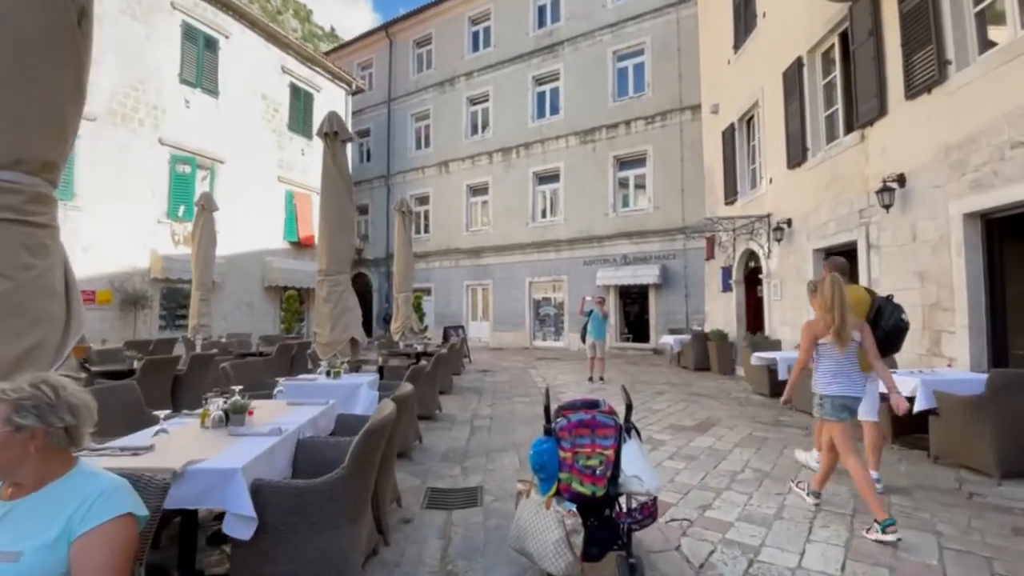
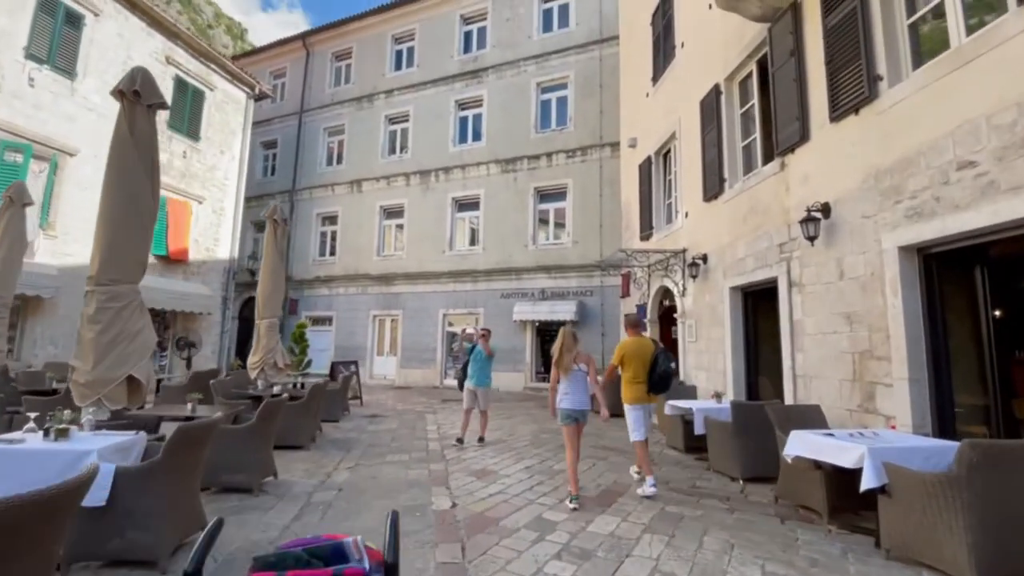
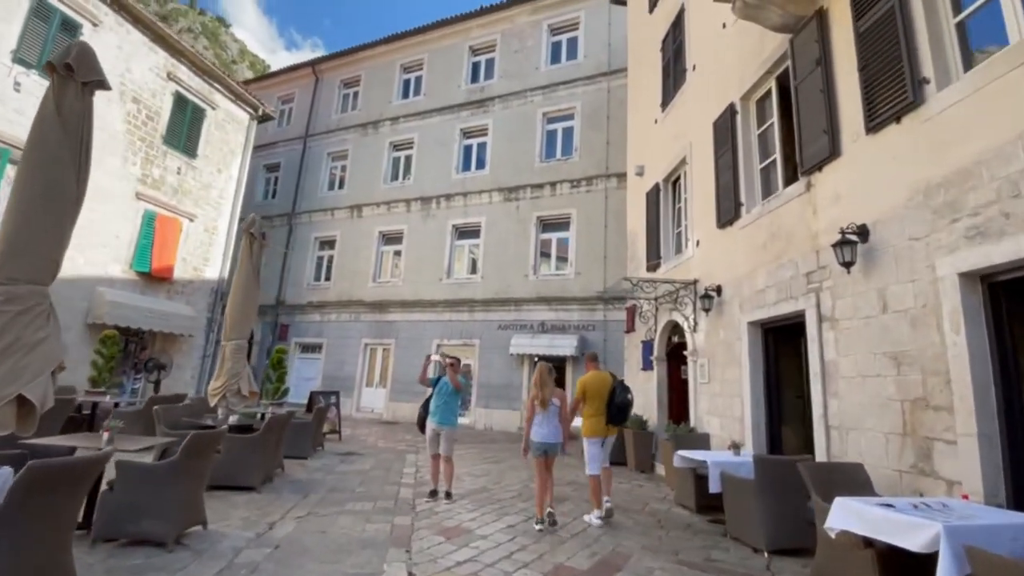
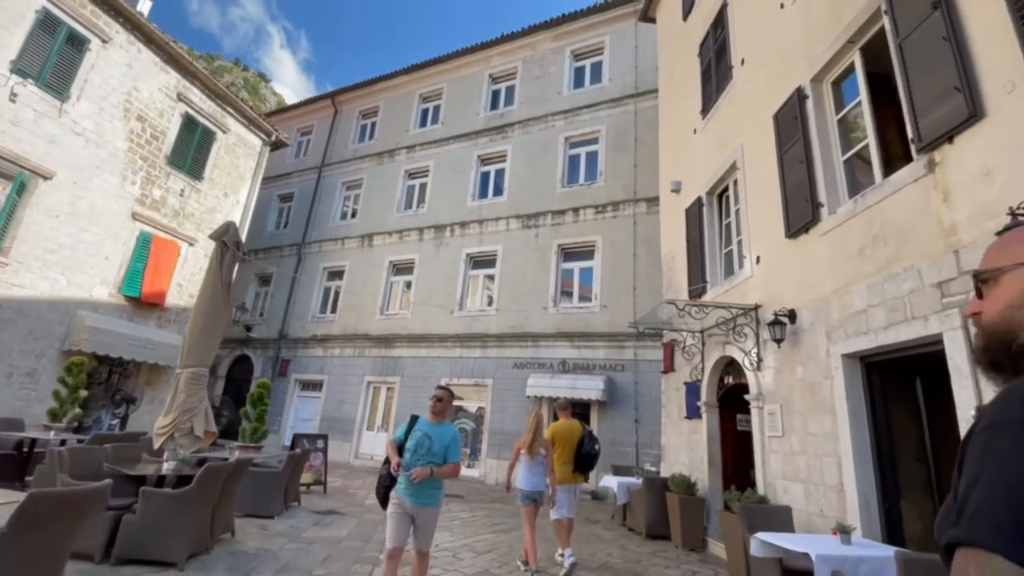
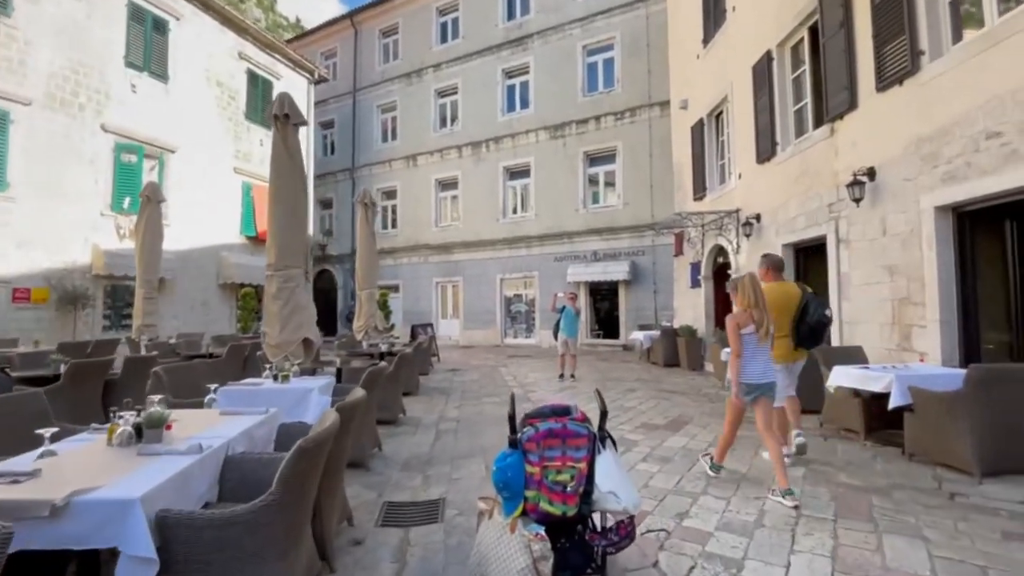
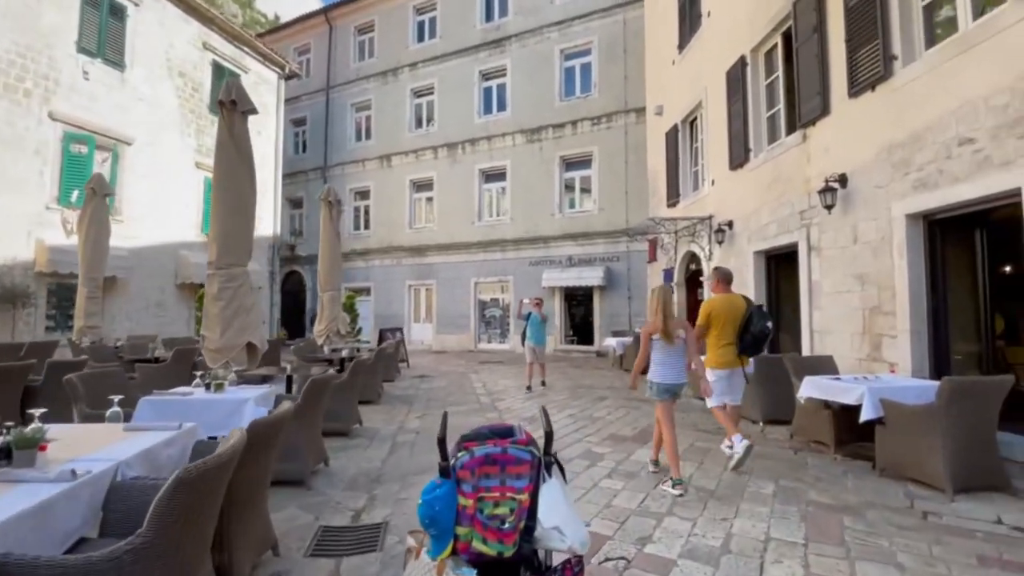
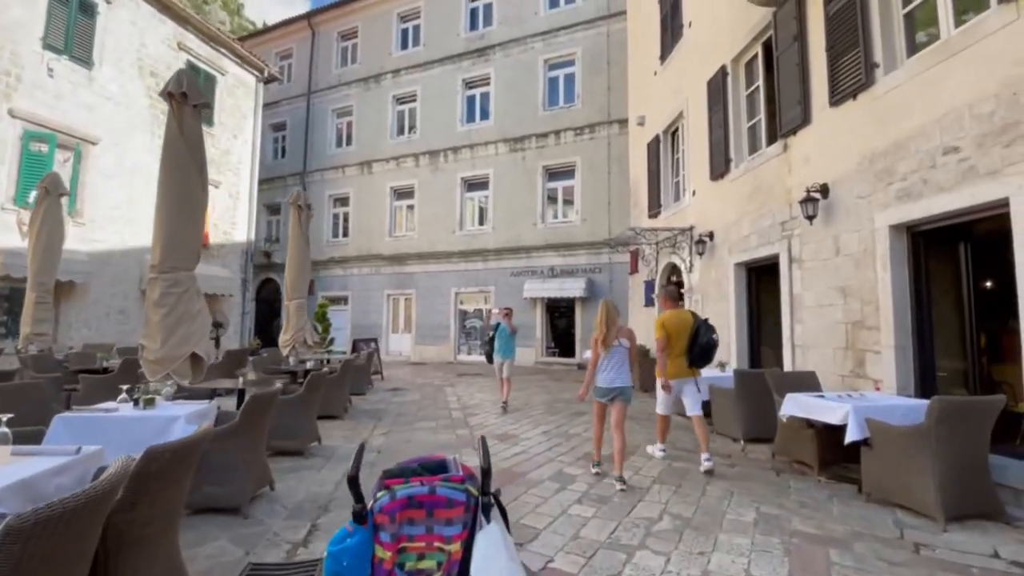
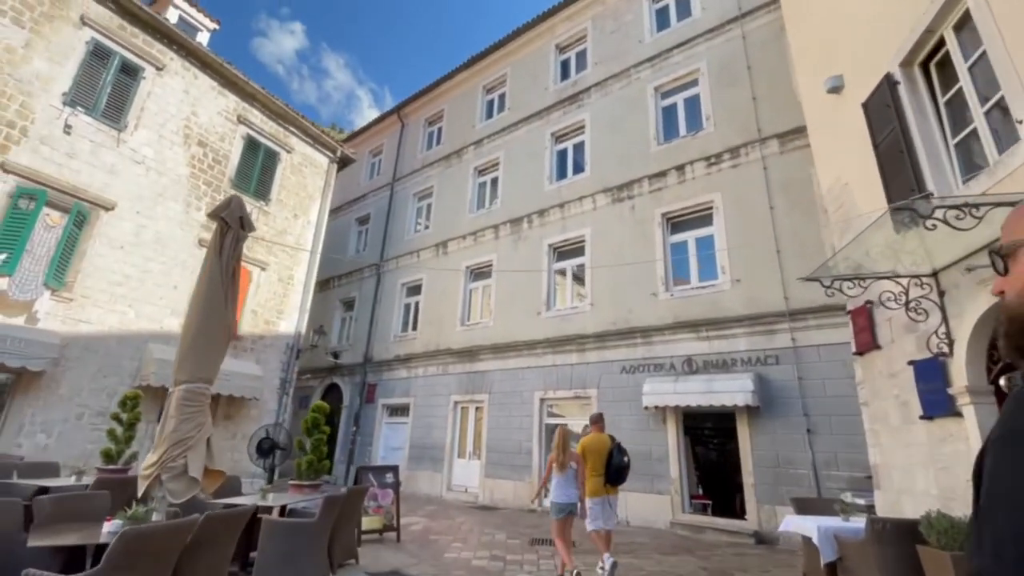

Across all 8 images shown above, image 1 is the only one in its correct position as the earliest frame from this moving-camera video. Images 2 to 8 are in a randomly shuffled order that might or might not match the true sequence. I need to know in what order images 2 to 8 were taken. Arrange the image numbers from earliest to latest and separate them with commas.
5, 6, 7, 2, 3, 4, 8
